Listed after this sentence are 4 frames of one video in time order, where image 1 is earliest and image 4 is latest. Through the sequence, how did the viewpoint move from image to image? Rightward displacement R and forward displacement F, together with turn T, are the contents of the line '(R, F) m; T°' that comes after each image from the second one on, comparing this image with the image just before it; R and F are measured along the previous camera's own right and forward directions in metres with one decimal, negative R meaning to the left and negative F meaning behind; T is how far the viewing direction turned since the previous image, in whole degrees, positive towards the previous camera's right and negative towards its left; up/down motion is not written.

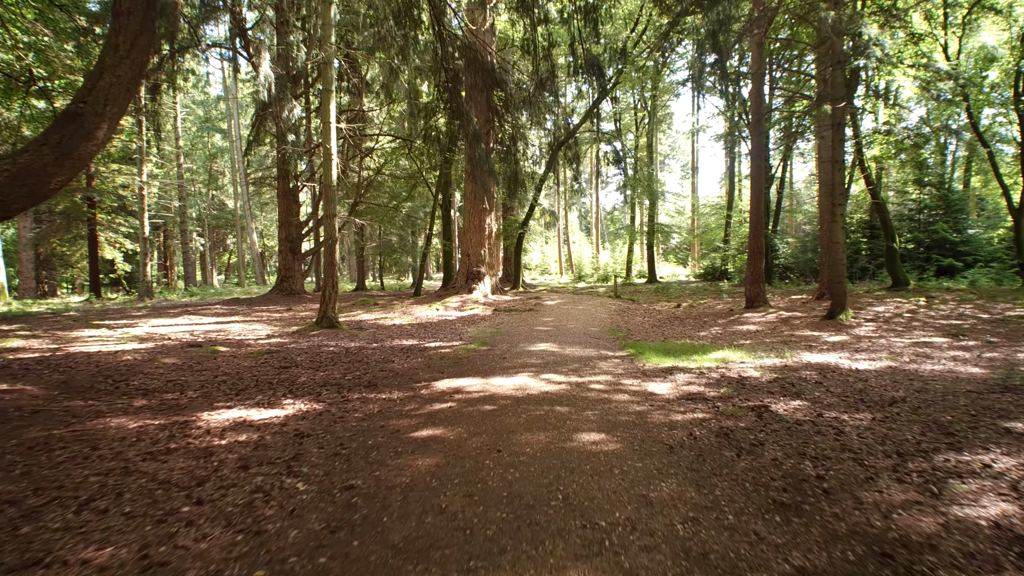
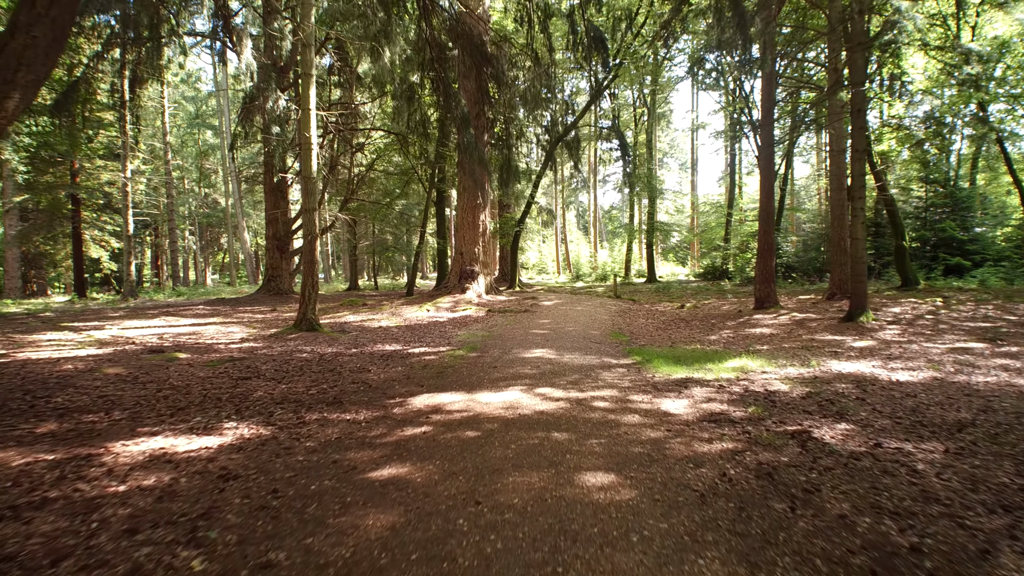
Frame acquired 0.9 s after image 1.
(+0.1, +0.7) m; 0°
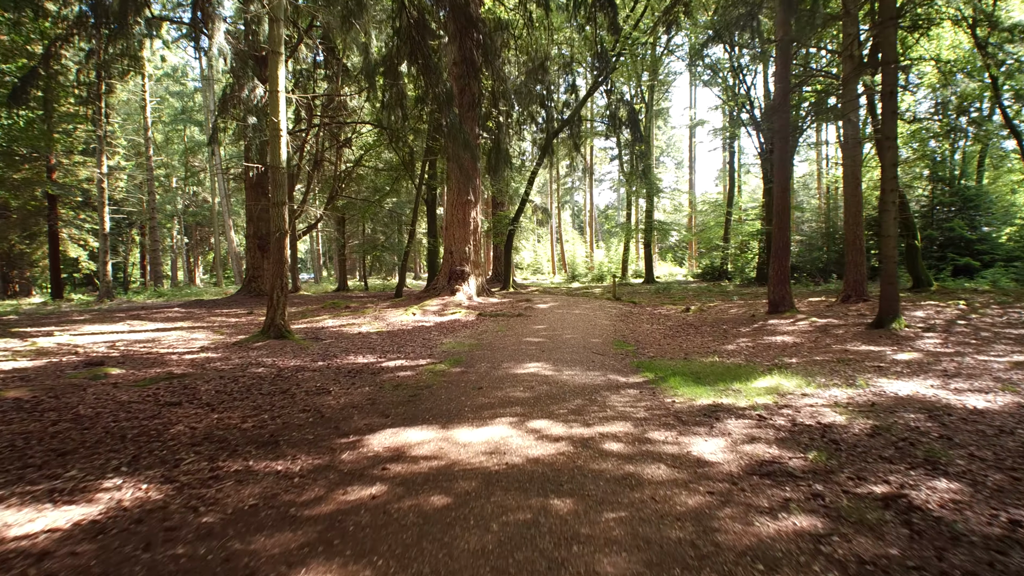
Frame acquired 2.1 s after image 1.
(0.0, +0.9) m; 0°
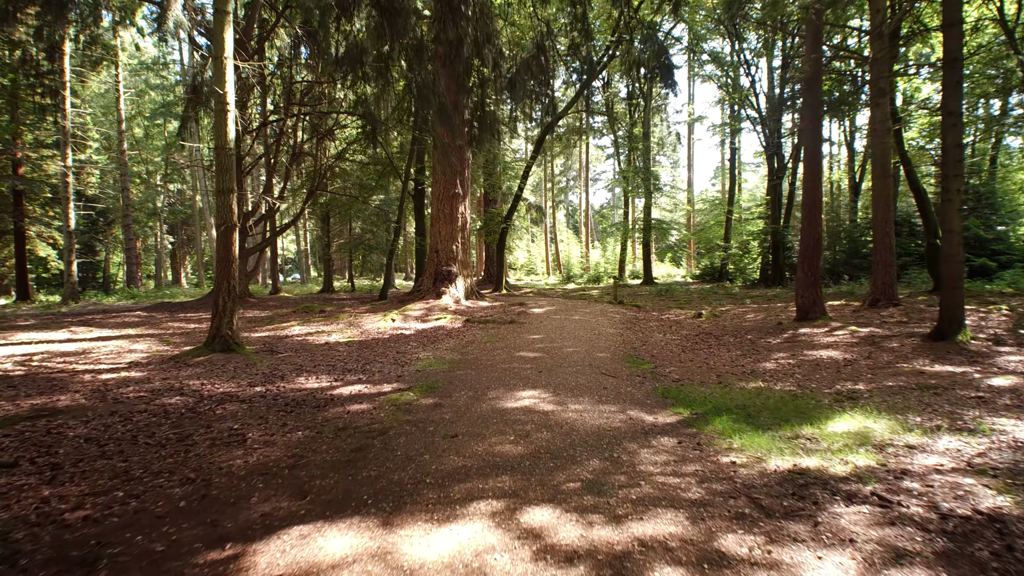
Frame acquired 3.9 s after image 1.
(0.0, +1.3) m; +1°
